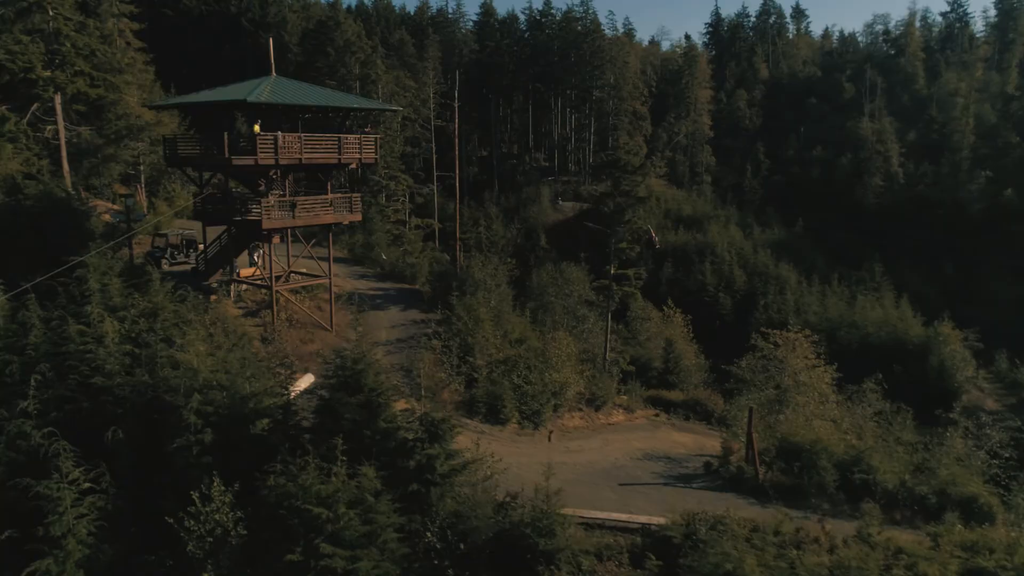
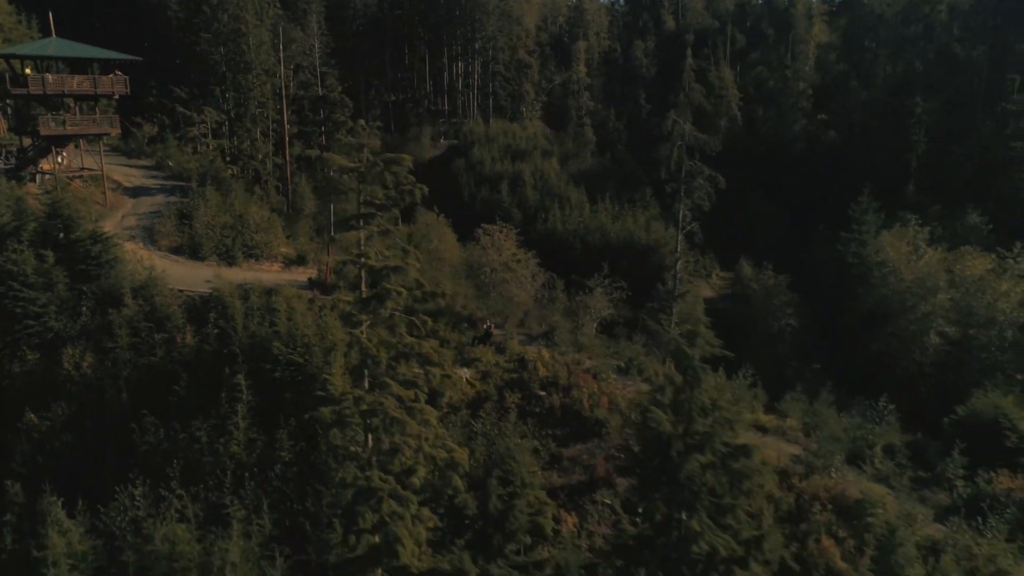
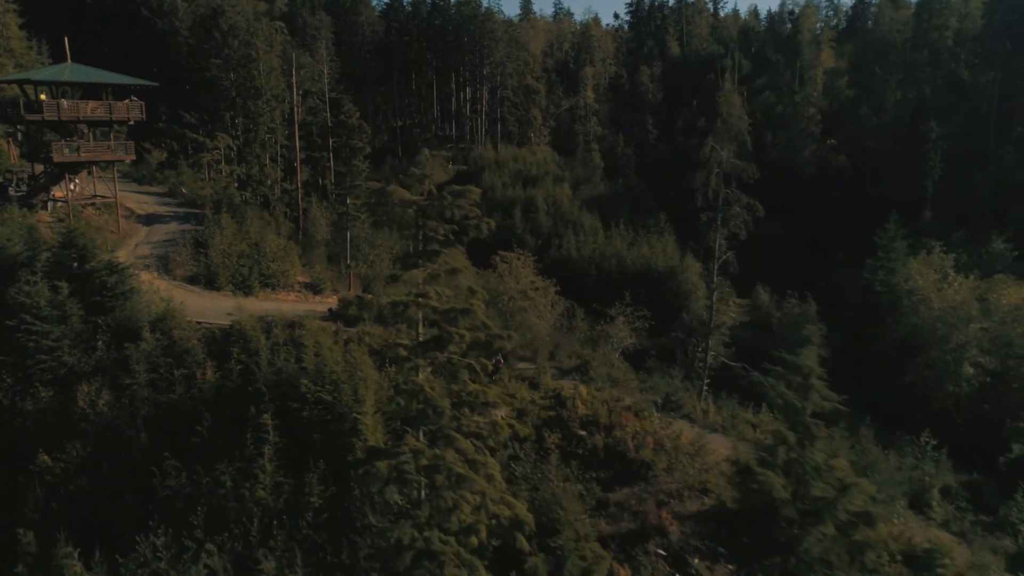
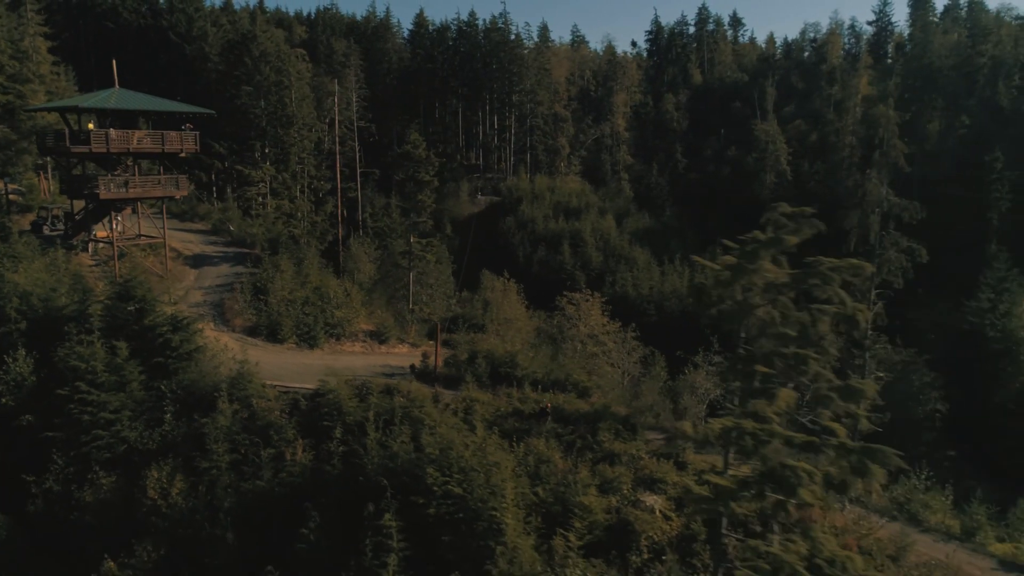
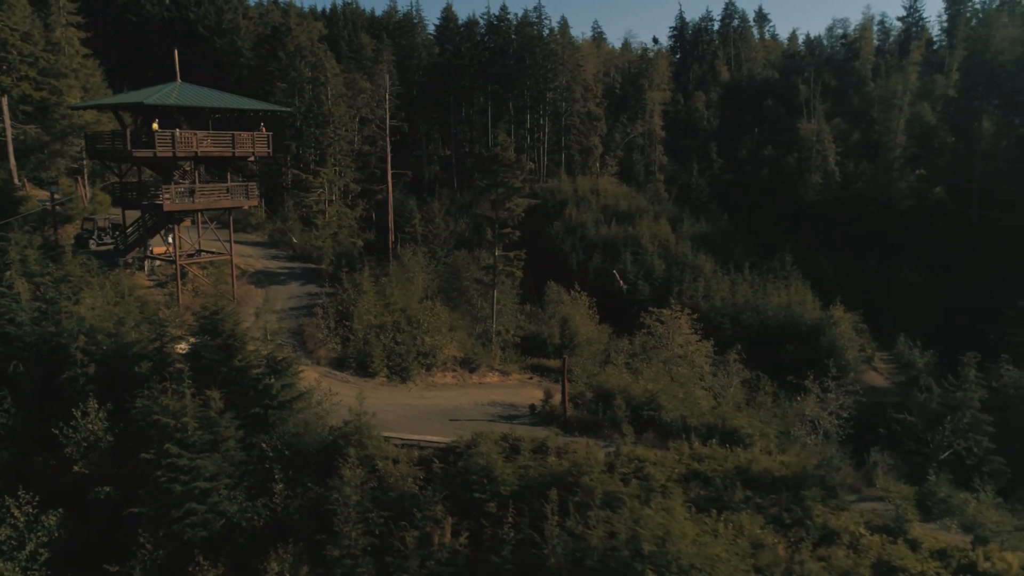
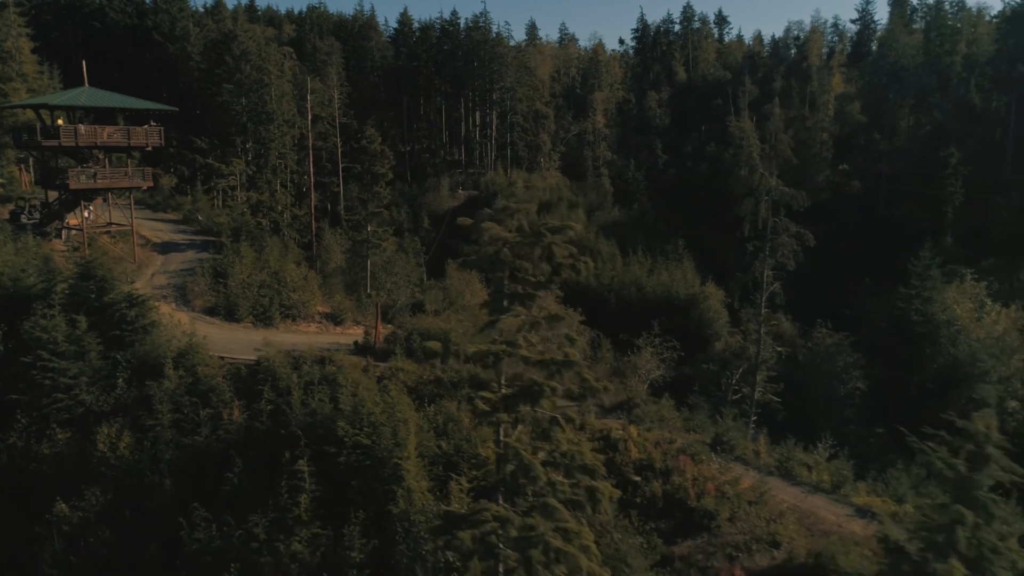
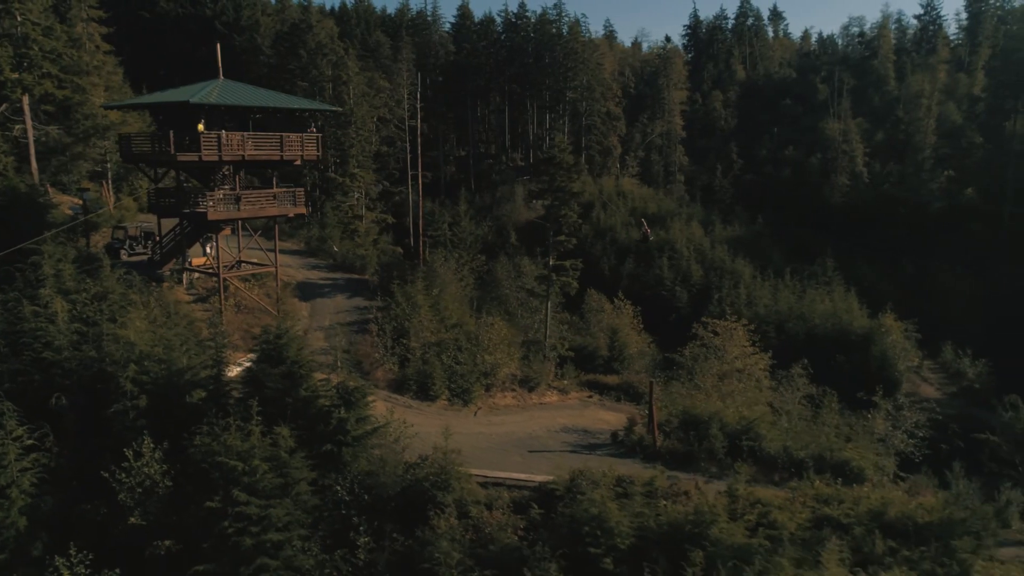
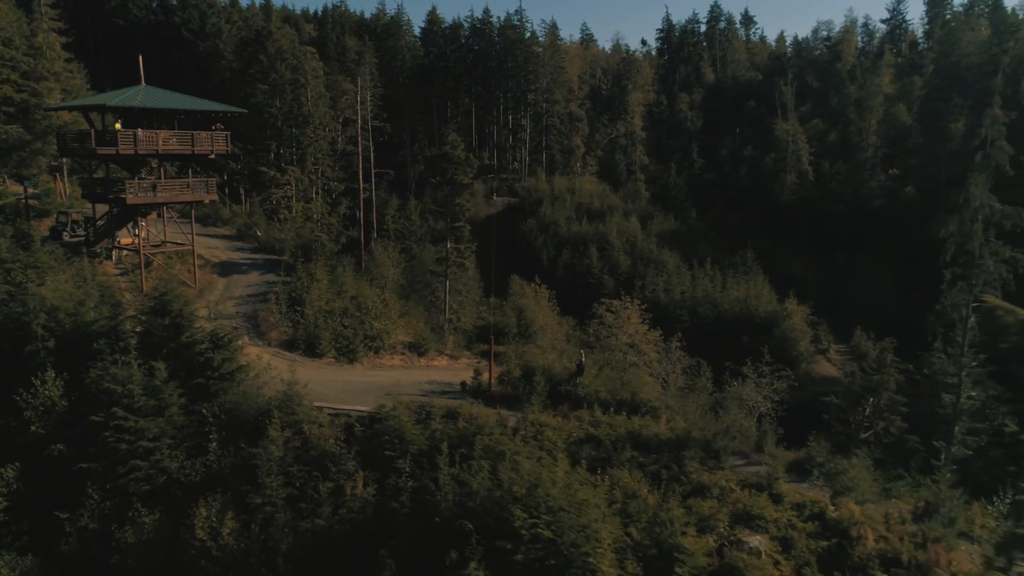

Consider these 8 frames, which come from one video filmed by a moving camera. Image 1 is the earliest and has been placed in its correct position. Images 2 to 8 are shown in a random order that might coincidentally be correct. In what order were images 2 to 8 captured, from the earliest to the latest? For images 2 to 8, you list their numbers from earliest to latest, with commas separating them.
7, 5, 8, 4, 6, 3, 2
